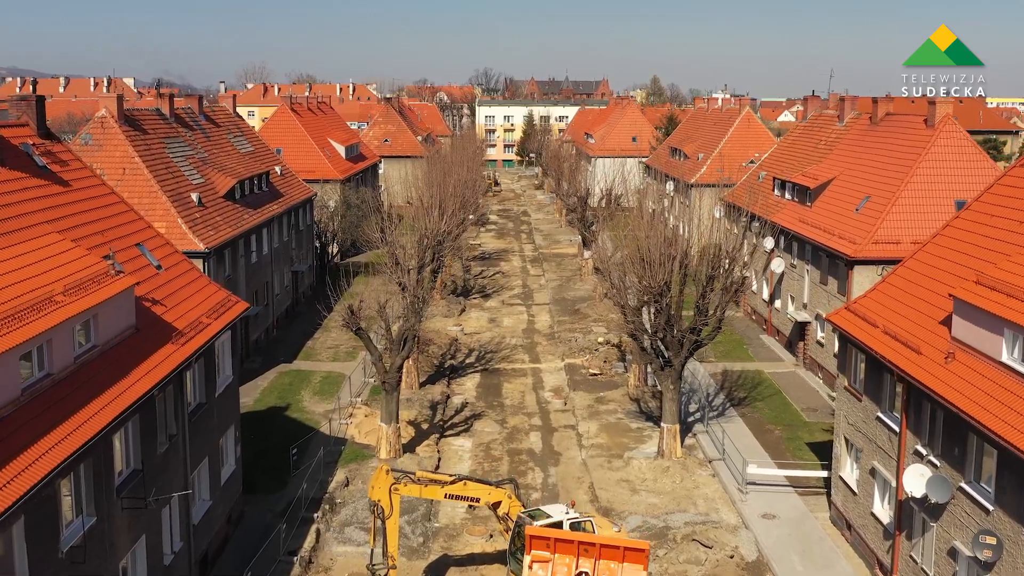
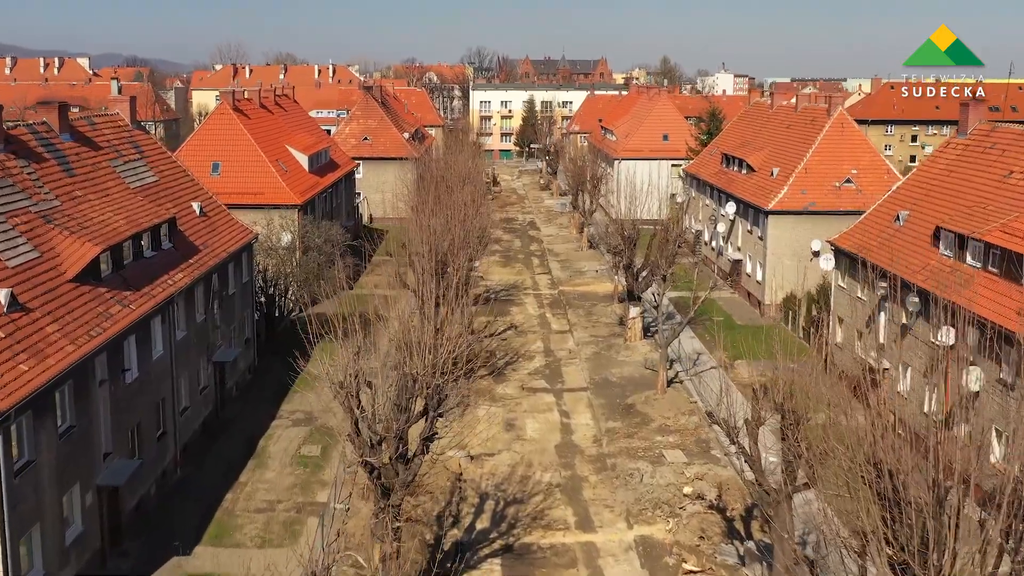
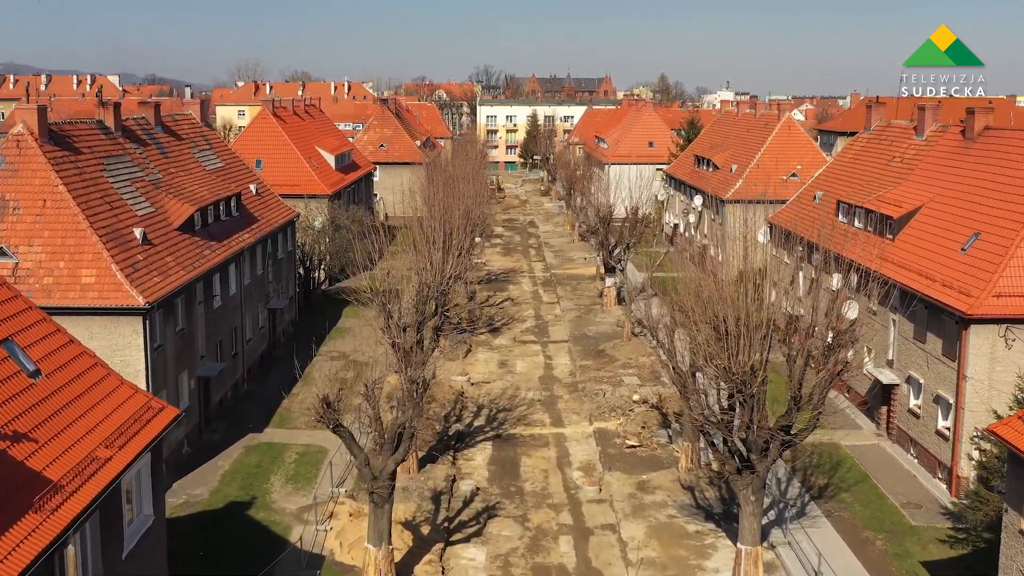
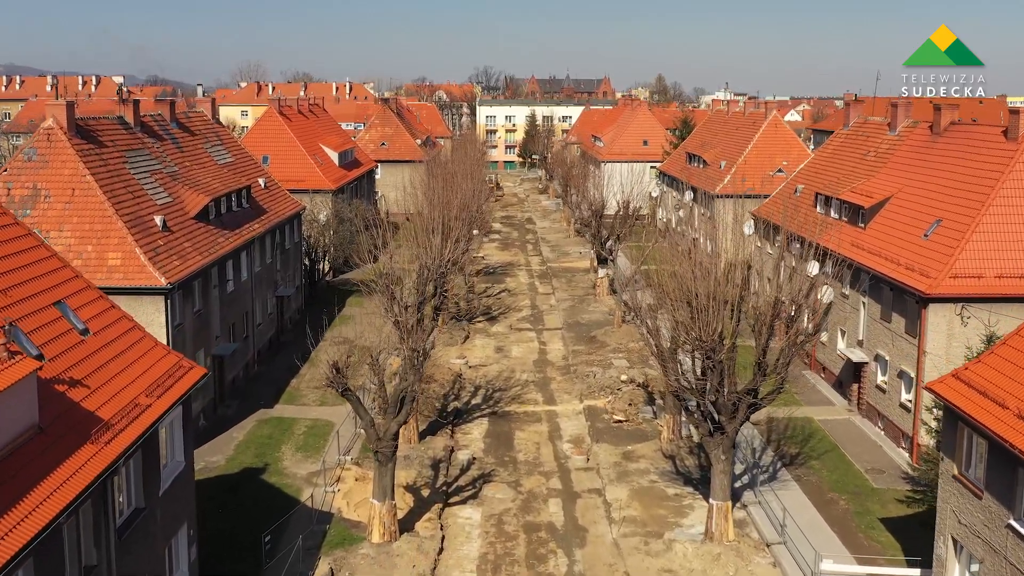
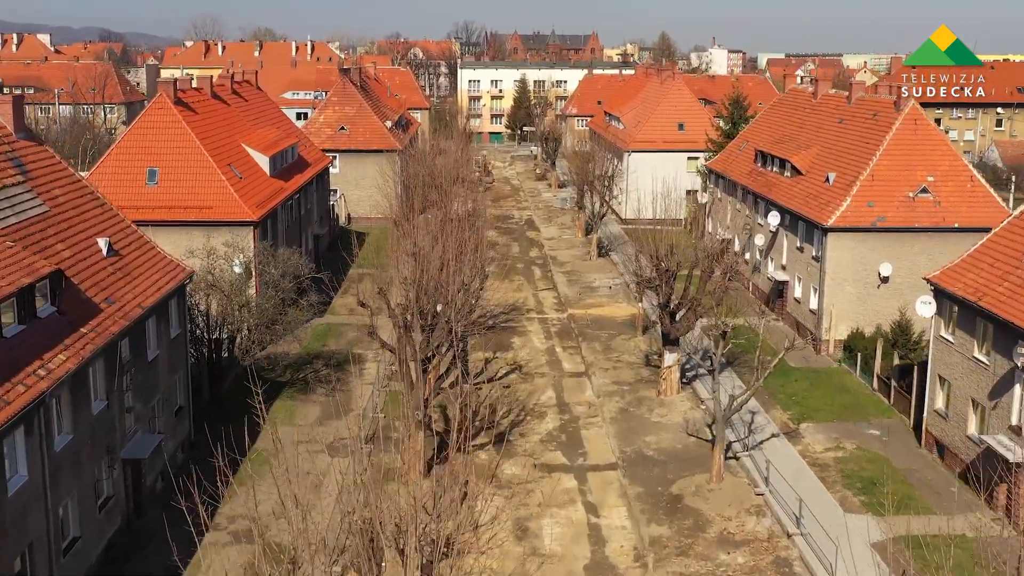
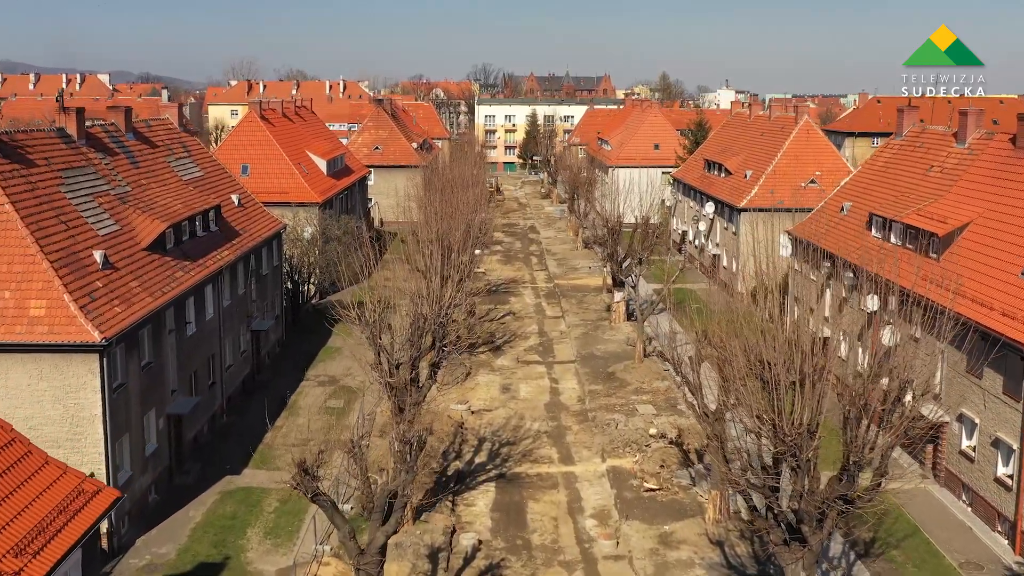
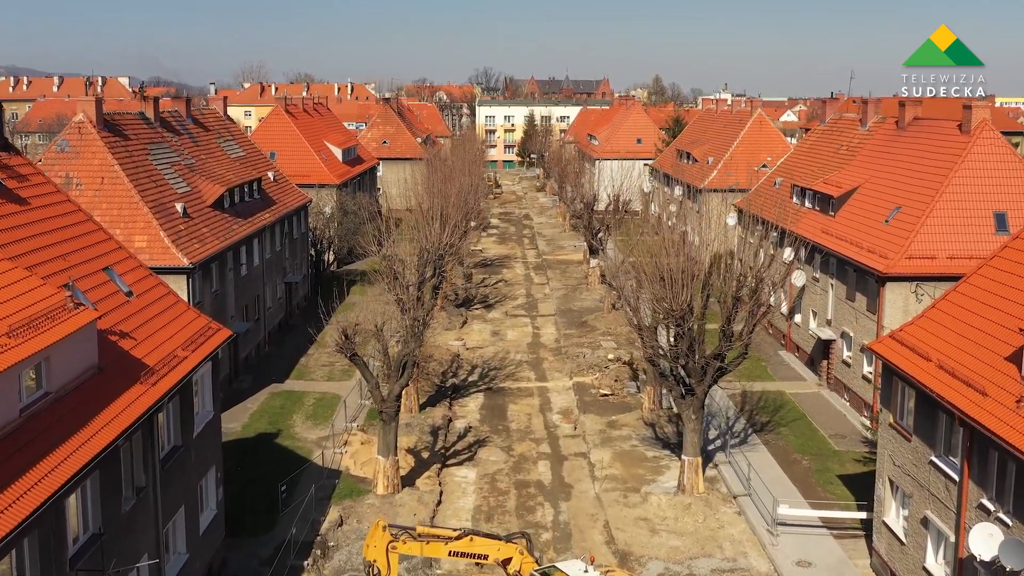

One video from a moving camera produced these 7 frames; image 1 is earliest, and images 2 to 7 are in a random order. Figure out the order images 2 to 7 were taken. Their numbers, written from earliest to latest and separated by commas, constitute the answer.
7, 4, 3, 6, 2, 5
